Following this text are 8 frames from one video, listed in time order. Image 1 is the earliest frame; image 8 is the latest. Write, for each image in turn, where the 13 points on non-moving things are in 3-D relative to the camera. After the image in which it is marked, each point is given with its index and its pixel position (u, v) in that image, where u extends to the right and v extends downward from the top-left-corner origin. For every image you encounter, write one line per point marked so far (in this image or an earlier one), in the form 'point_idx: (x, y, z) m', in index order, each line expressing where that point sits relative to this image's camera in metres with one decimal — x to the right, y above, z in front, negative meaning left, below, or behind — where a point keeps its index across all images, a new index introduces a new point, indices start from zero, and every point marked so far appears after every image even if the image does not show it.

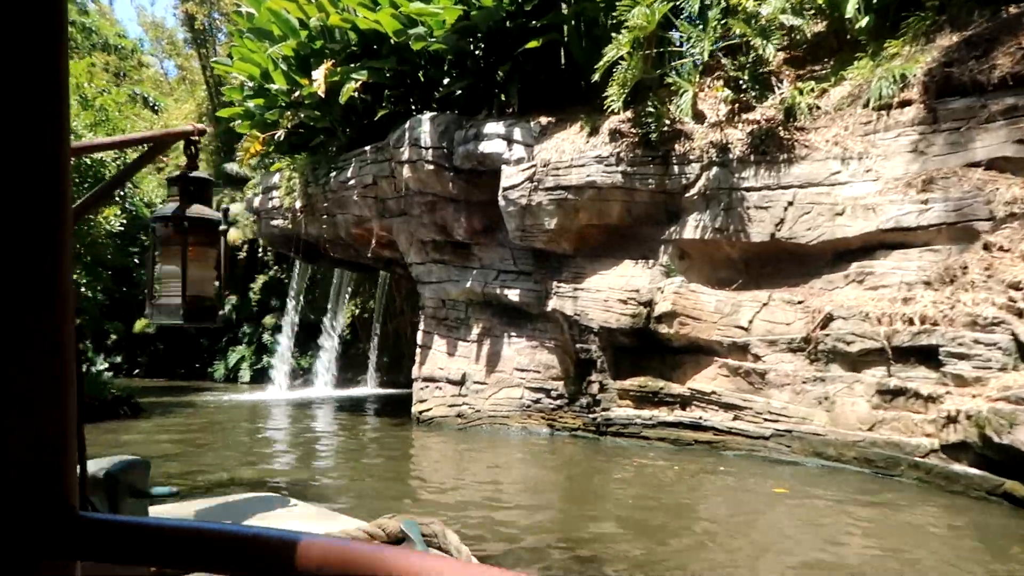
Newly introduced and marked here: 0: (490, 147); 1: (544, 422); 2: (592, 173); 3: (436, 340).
0: (-0.3, +1.8, +10.1) m
1: (+0.4, -1.7, +9.8) m
2: (+0.9, +1.3, +9.1) m
3: (-1.1, -0.7, +11.1) m
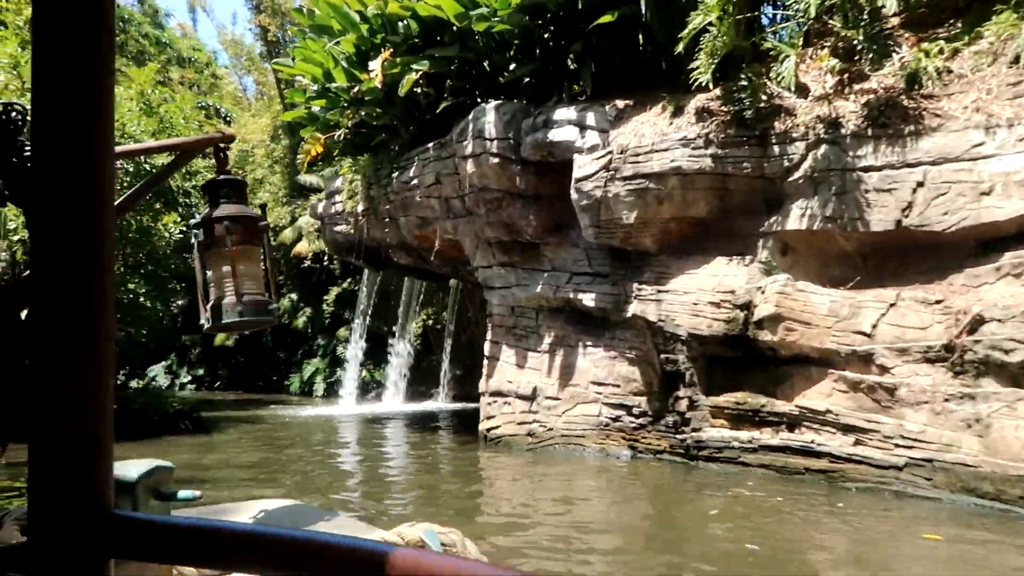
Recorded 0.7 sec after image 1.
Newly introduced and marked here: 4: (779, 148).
0: (+0.6, +1.8, +9.0) m
1: (+1.3, -1.7, +8.6) m
2: (+1.7, +1.3, +7.9) m
3: (-0.1, -0.8, +10.1) m
4: (+2.6, +1.4, +7.6) m
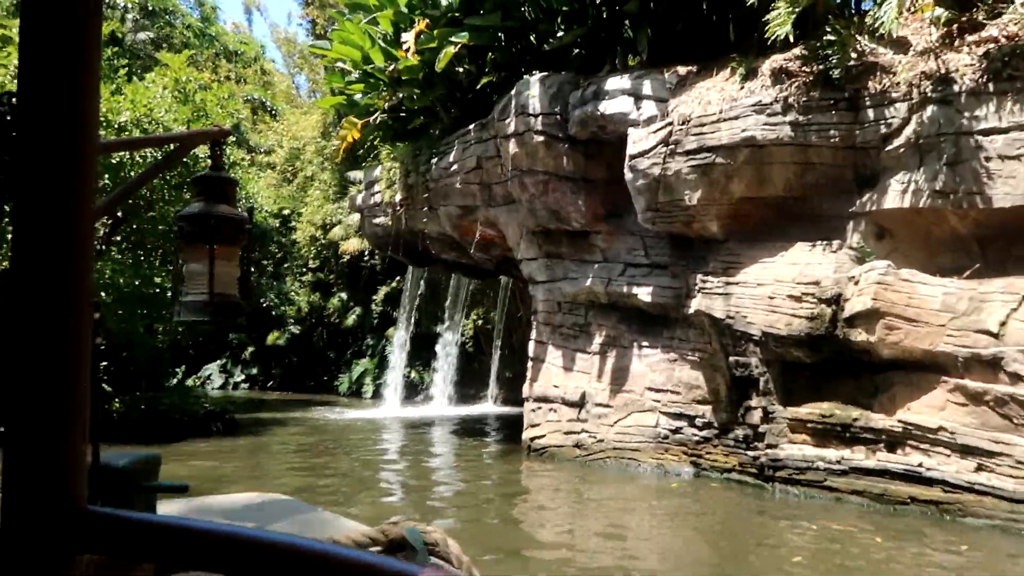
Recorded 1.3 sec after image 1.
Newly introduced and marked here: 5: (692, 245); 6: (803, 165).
0: (+1.0, +1.8, +8.0) m
1: (+1.7, -1.6, +7.5) m
2: (+2.0, +1.4, +6.8) m
3: (+0.4, -0.7, +9.1) m
4: (+3.0, +1.4, +6.4) m
5: (+1.8, +0.4, +7.8) m
6: (+2.5, +1.1, +6.7) m
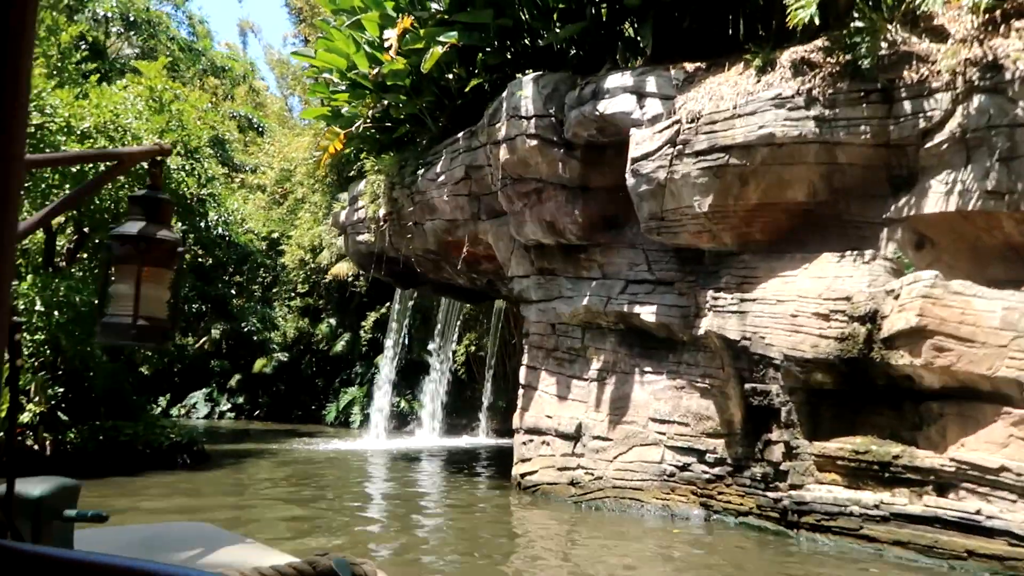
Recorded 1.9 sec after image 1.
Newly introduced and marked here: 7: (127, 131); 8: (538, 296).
0: (+0.9, +1.7, +7.2) m
1: (+1.6, -1.8, +6.6) m
2: (+1.9, +1.3, +6.0) m
3: (+0.3, -1.0, +8.2) m
4: (+2.9, +1.3, +5.6) m
5: (+1.7, +0.3, +7.0) m
6: (+2.4, +0.9, +6.0) m
7: (-5.3, +2.2, +10.7) m
8: (+0.3, -0.1, +8.4) m
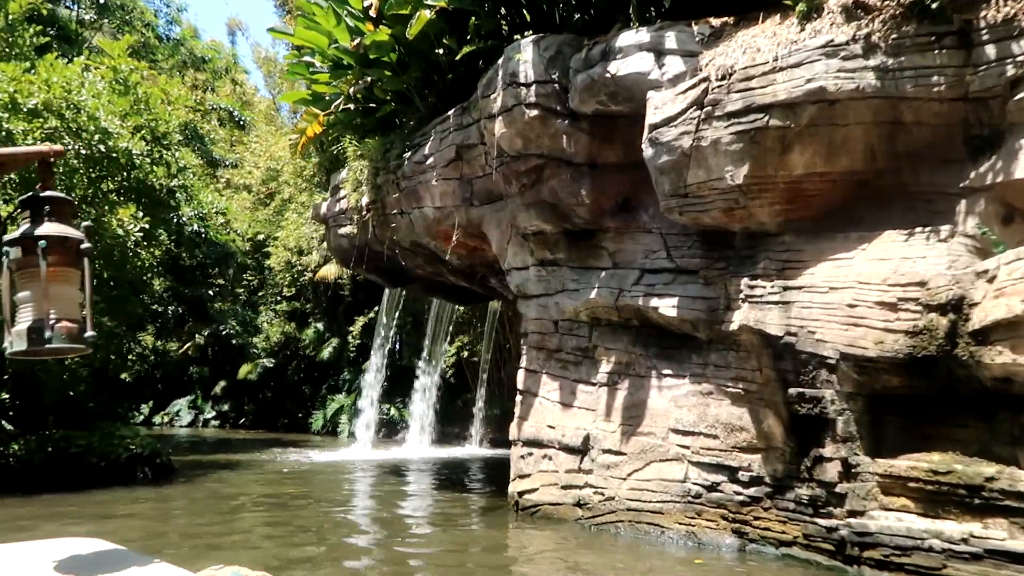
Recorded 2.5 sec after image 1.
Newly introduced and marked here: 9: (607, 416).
0: (+0.9, +1.8, +6.2) m
1: (+1.5, -1.7, +5.6) m
2: (+1.9, +1.4, +5.0) m
3: (+0.3, -0.9, +7.2) m
4: (+2.9, +1.4, +4.6) m
5: (+1.7, +0.4, +6.0) m
6: (+2.4, +1.0, +5.0) m
7: (-5.3, +2.2, +9.7) m
8: (+0.2, 0.0, +7.4) m
9: (+0.8, -1.1, +6.5) m
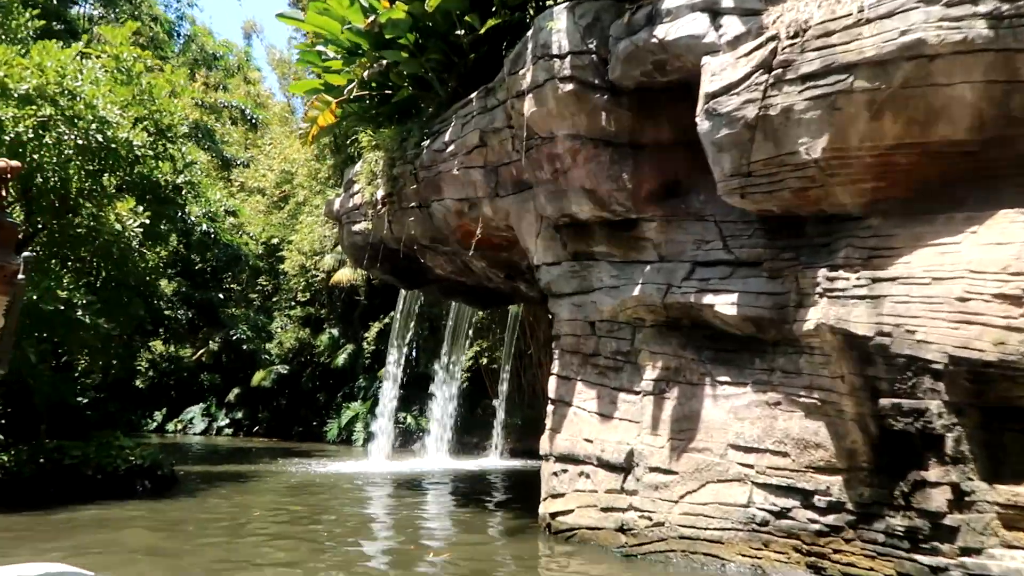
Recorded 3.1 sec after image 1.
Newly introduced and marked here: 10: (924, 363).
0: (+1.2, +1.8, +5.4) m
1: (+1.8, -1.7, +4.8) m
2: (+2.2, +1.4, +4.2) m
3: (+0.6, -0.8, +6.4) m
4: (+3.1, +1.5, +3.8) m
5: (+1.9, +0.4, +5.2) m
6: (+2.6, +1.1, +4.2) m
7: (-5.0, +2.2, +9.0) m
8: (+0.5, 0.0, +6.6) m
9: (+1.0, -1.0, +5.7) m
10: (+2.2, -0.4, +4.1) m
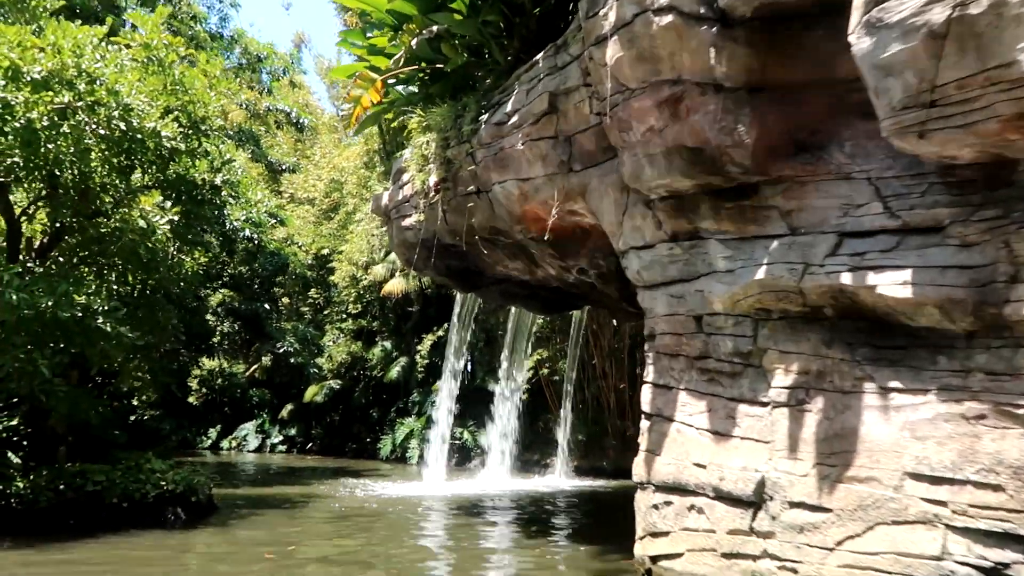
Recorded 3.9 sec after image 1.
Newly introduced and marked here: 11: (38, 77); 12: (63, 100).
0: (+1.6, +1.9, +4.1) m
1: (+2.2, -1.5, +3.4) m
2: (+2.5, +1.6, +2.8) m
3: (+1.1, -0.8, +5.1) m
4: (+3.4, +1.6, +2.4) m
5: (+2.4, +0.5, +3.8) m
6: (+3.0, +1.3, +2.8) m
7: (-4.3, +2.2, +8.1) m
8: (+1.1, +0.1, +5.3) m
9: (+1.6, -0.9, +4.4) m
10: (+2.6, -0.2, +2.7) m
11: (-4.6, +2.1, +7.7) m
12: (-4.5, +1.9, +7.8) m
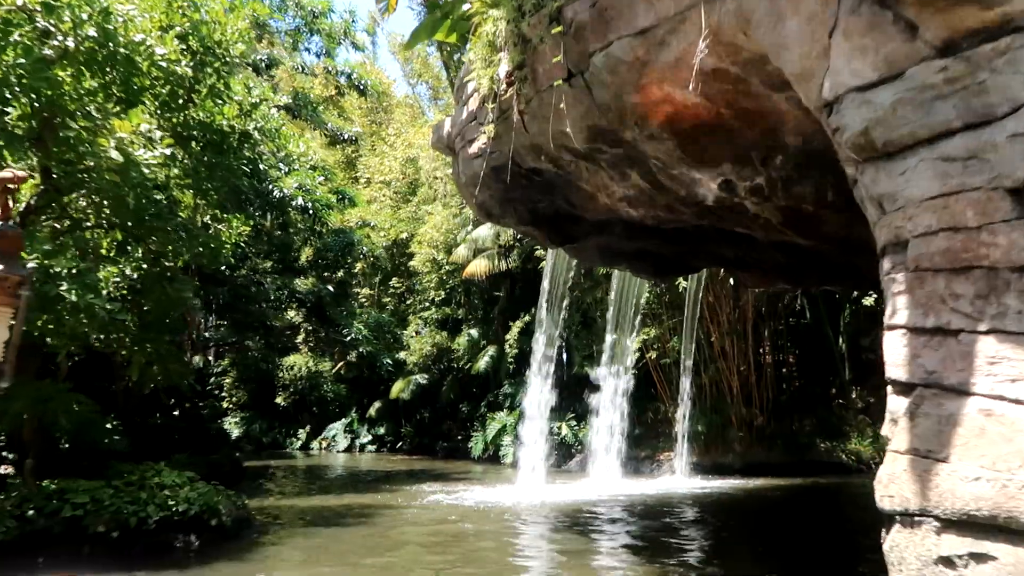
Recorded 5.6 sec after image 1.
0: (+1.9, +2.5, +1.5) m
1: (+2.6, -0.9, +0.7) m
2: (+2.6, +2.1, +0.1) m
3: (+1.6, -0.2, +2.5) m
4: (+3.5, +2.3, -0.5) m
5: (+2.6, +1.1, +1.1) m
6: (+3.1, +1.8, 0.0) m
7: (-3.6, +2.5, +6.2) m
8: (+1.5, +0.6, +2.7) m
9: (+2.0, -0.4, +1.7) m
10: (+2.7, +0.4, 0.0) m
11: (-3.9, +2.4, +5.8) m
12: (-3.8, +2.2, +5.8) m
